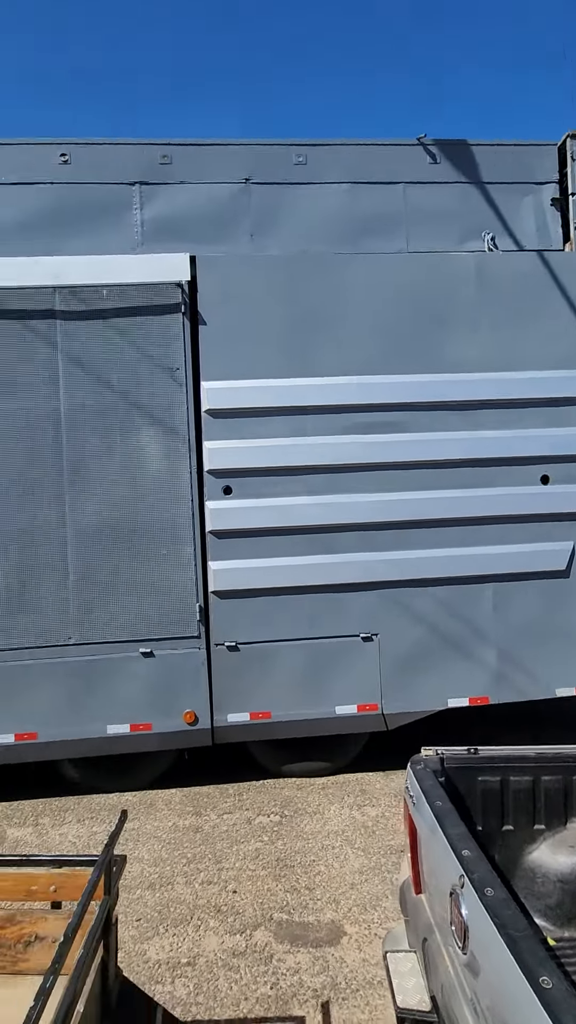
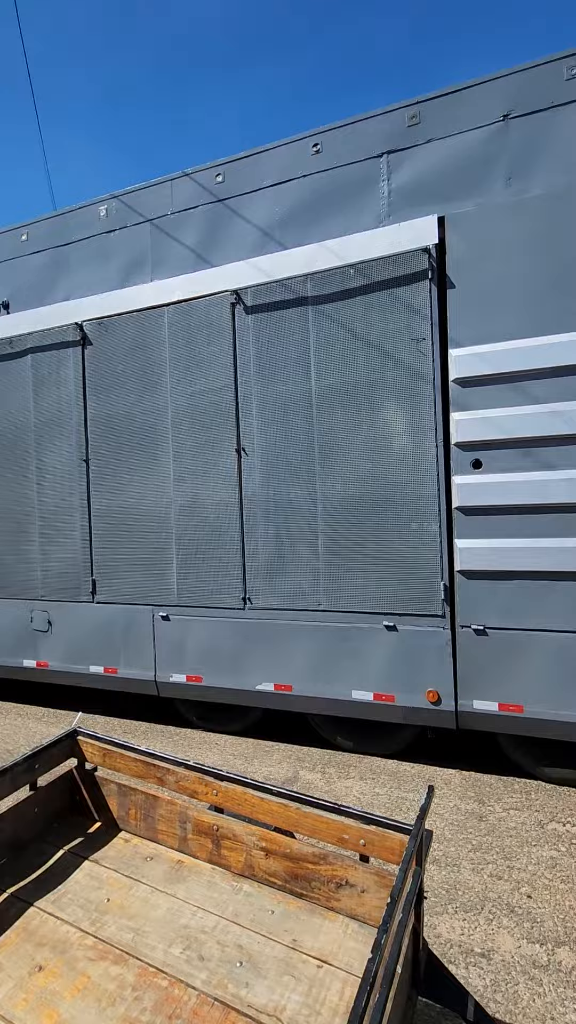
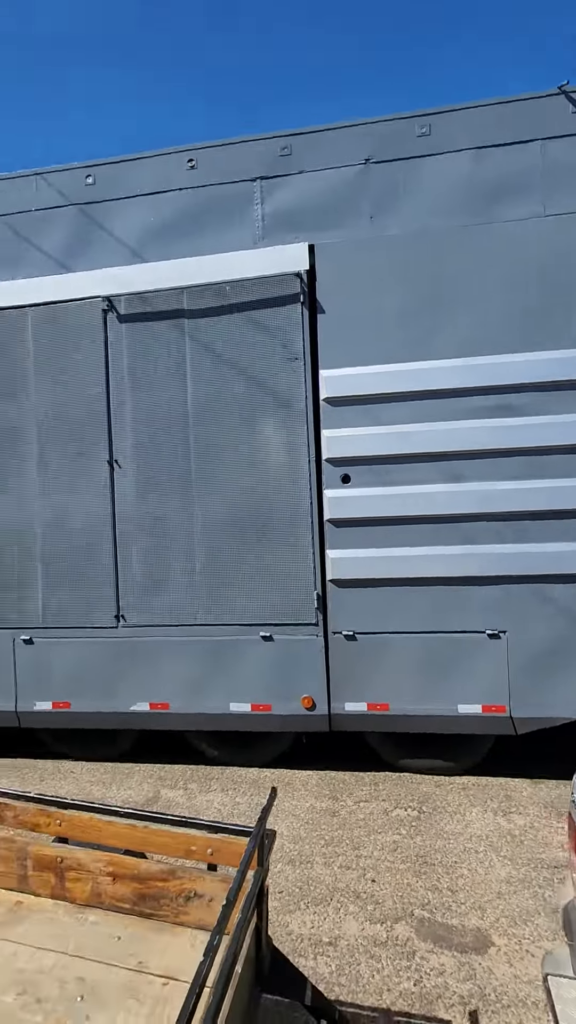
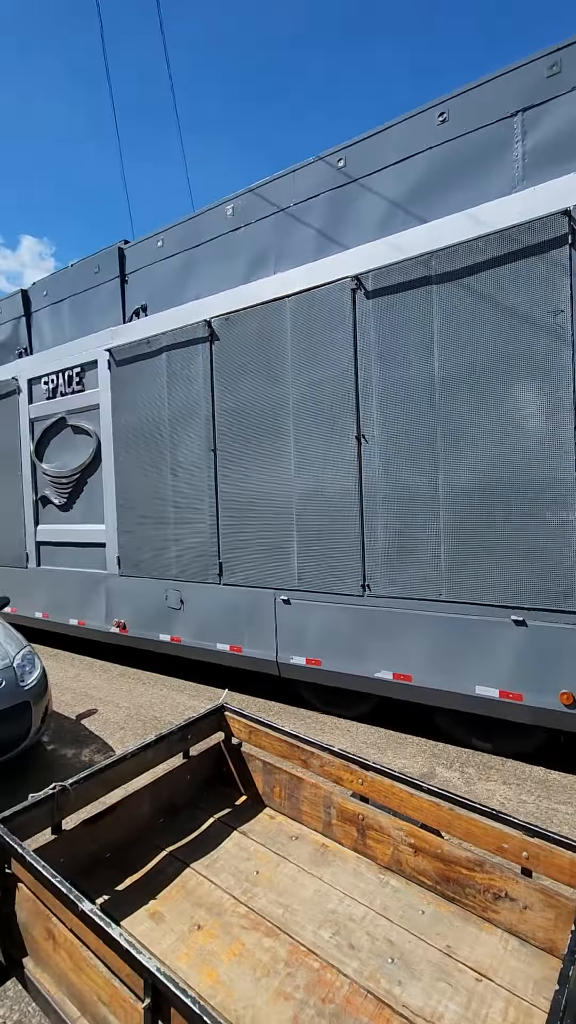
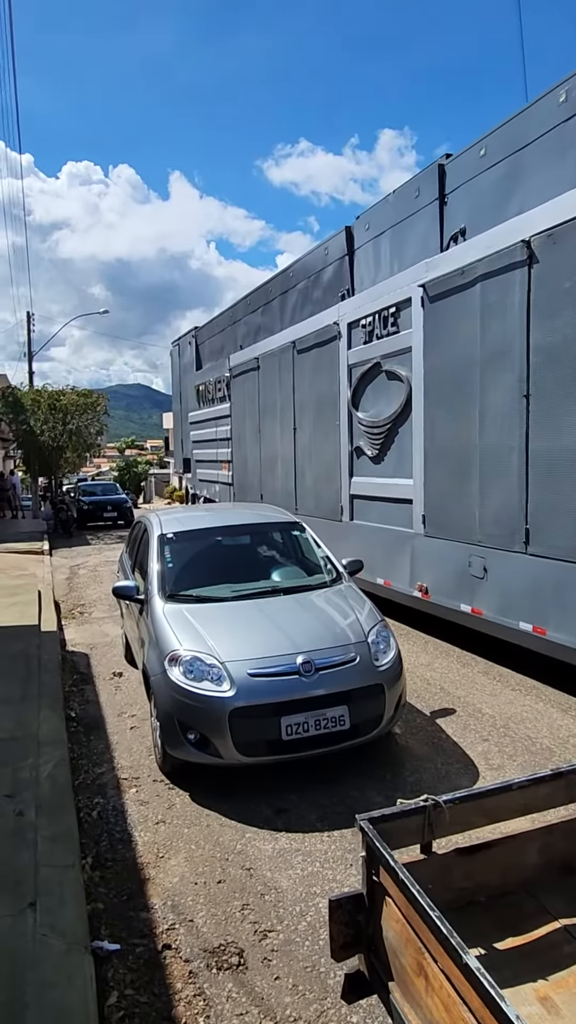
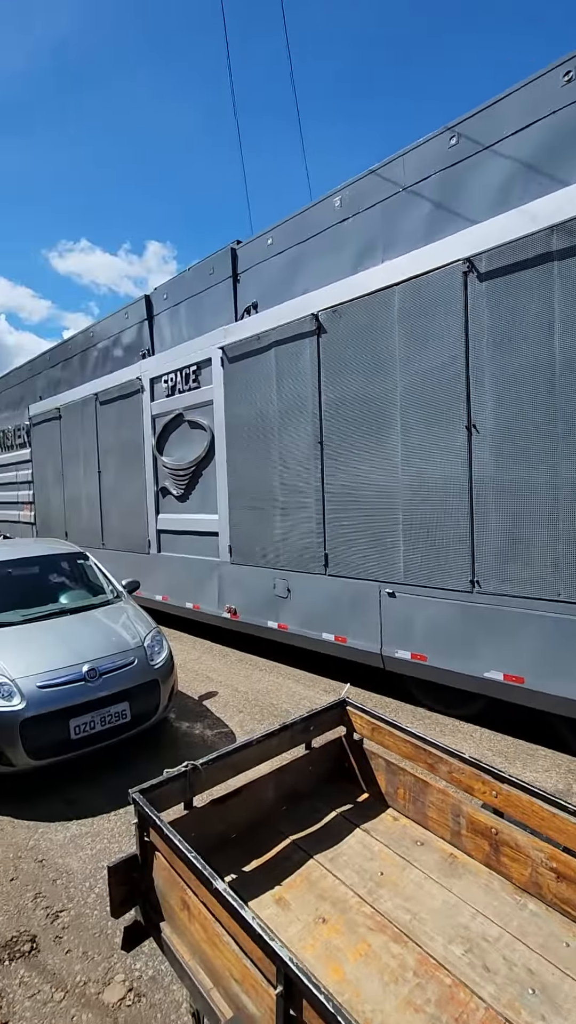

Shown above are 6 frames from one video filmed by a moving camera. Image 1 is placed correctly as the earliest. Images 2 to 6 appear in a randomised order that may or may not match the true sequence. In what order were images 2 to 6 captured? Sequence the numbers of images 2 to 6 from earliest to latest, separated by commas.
3, 2, 4, 6, 5
